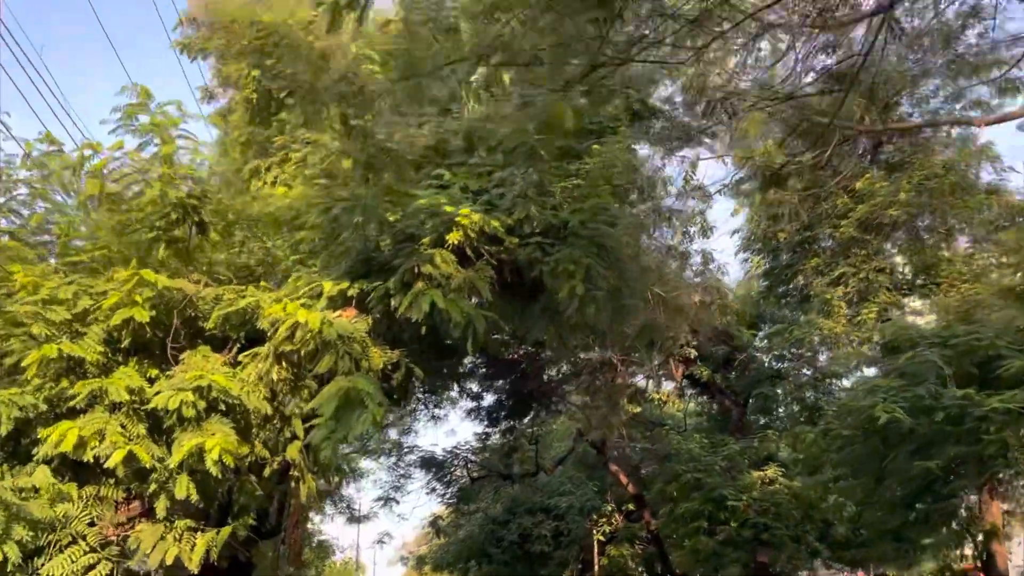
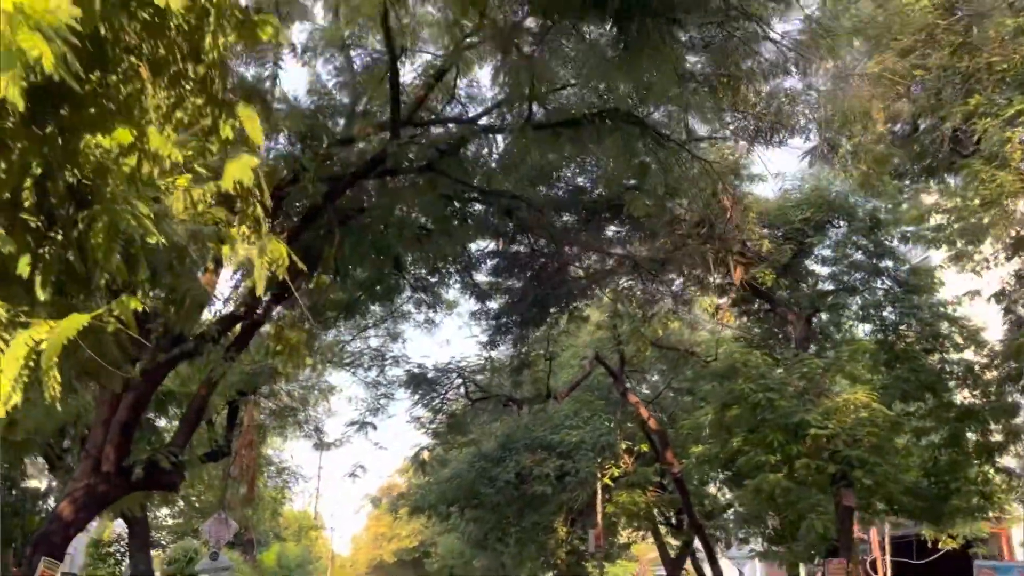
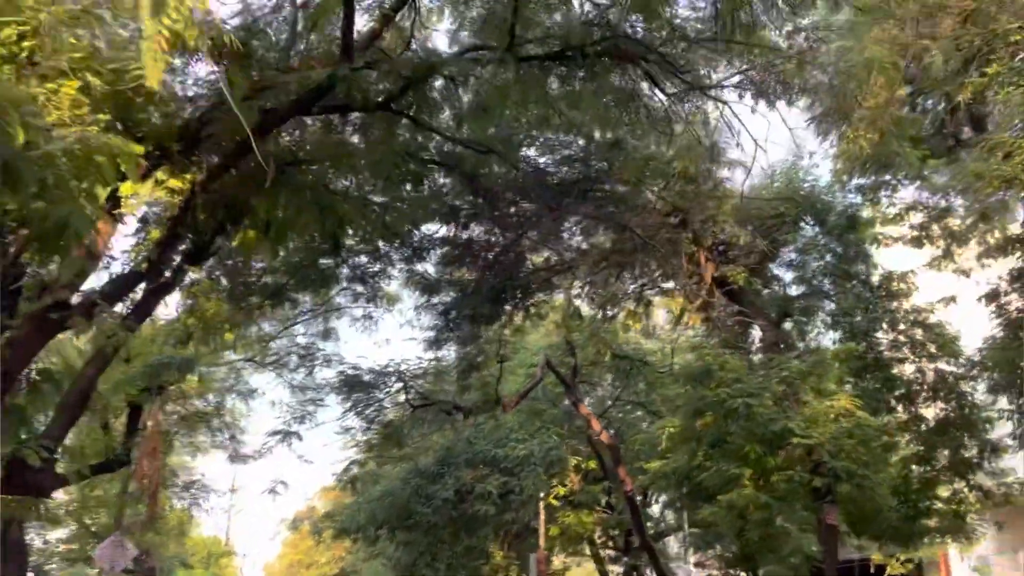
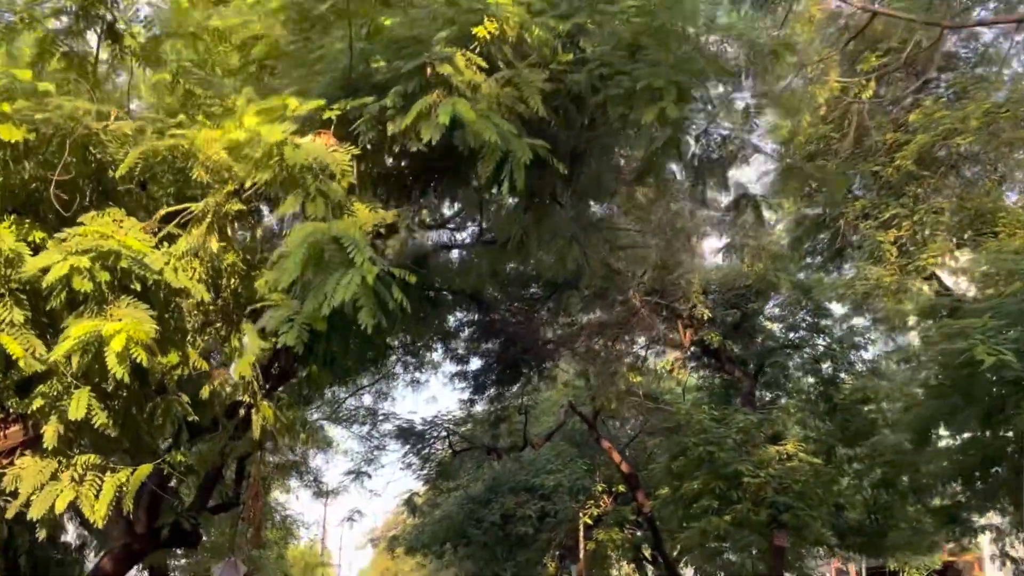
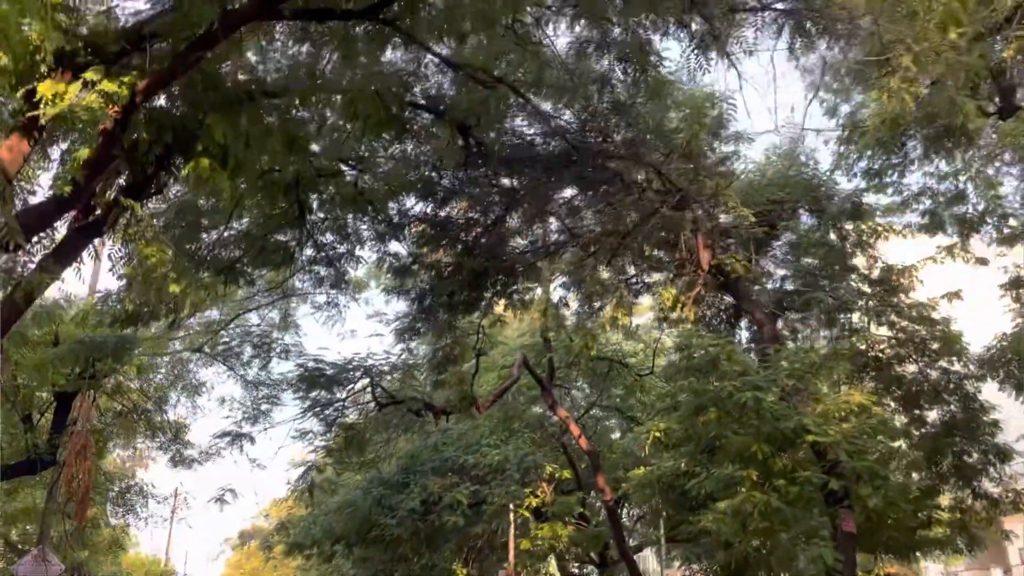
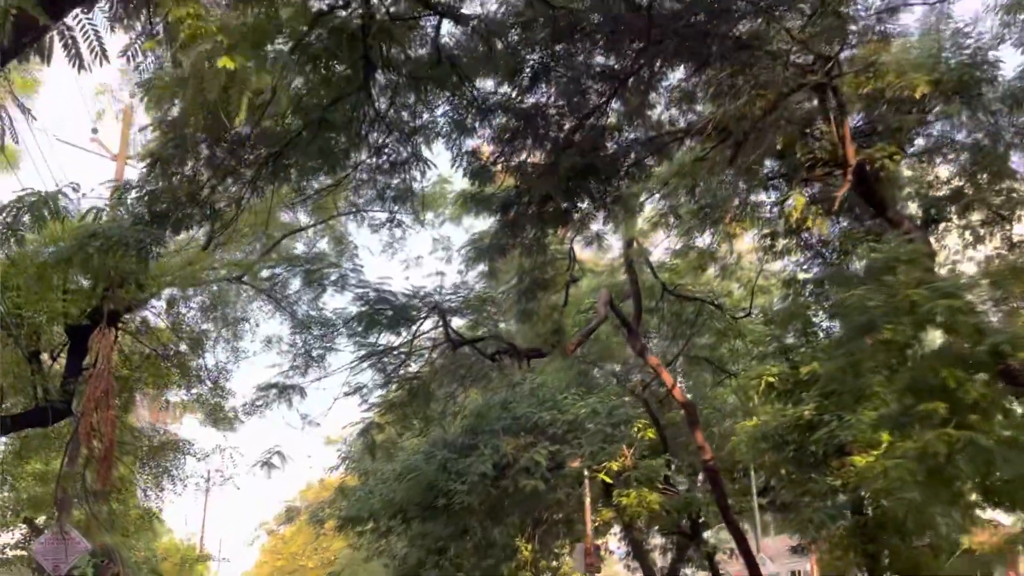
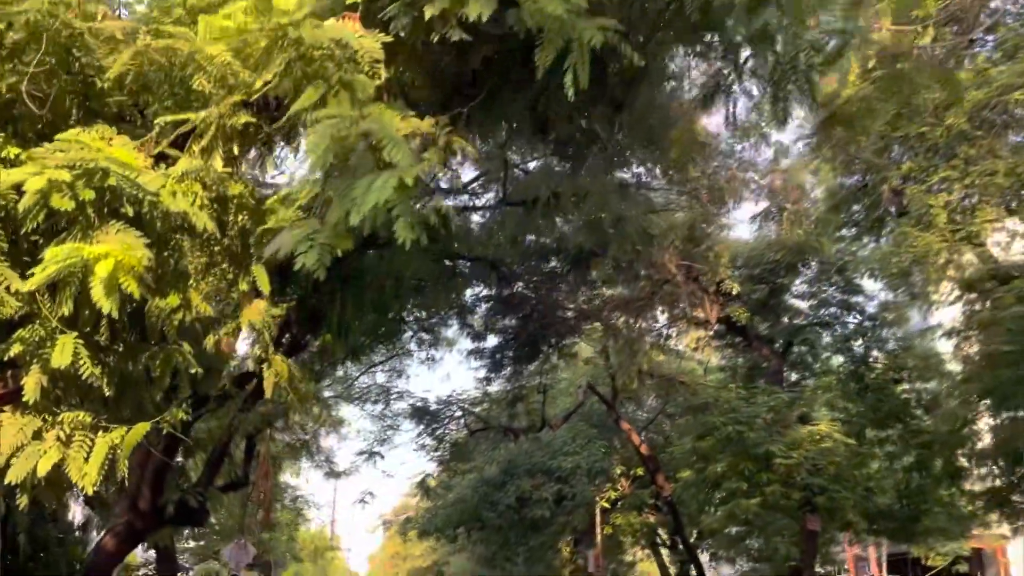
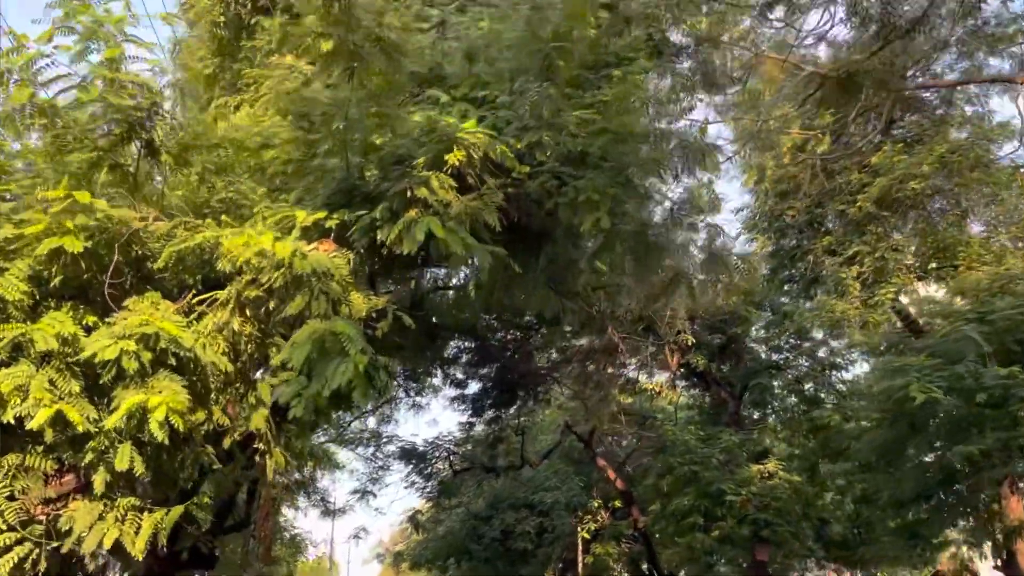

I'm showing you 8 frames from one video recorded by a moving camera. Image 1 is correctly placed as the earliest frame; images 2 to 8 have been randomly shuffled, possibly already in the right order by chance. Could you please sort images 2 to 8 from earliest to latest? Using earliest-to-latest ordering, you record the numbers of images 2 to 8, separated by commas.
8, 4, 7, 2, 3, 5, 6
